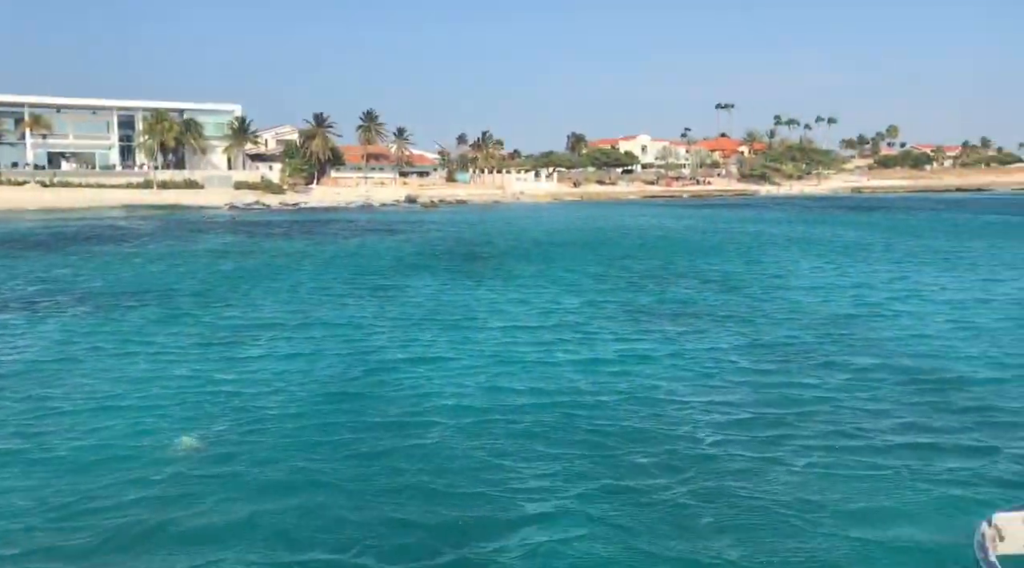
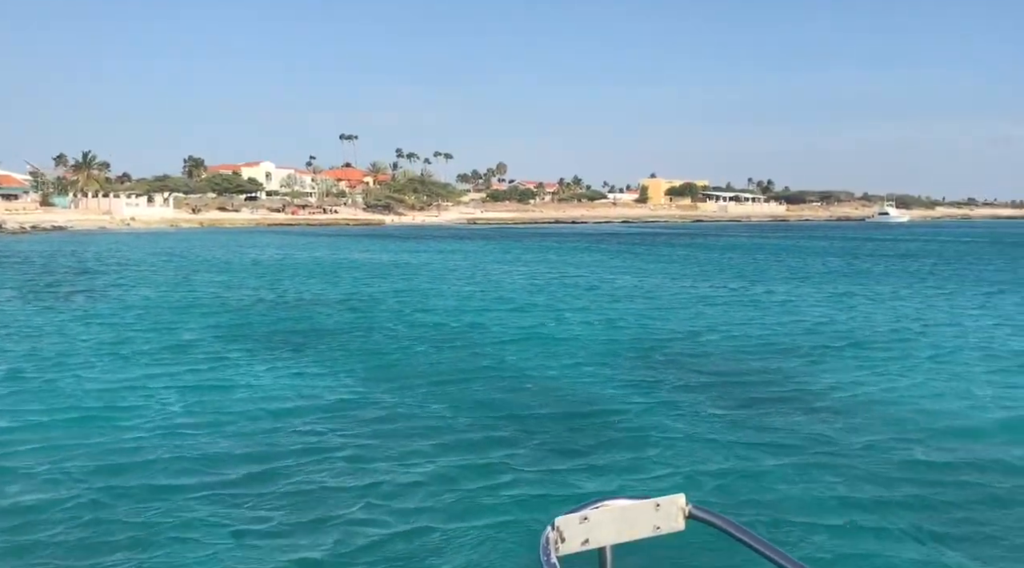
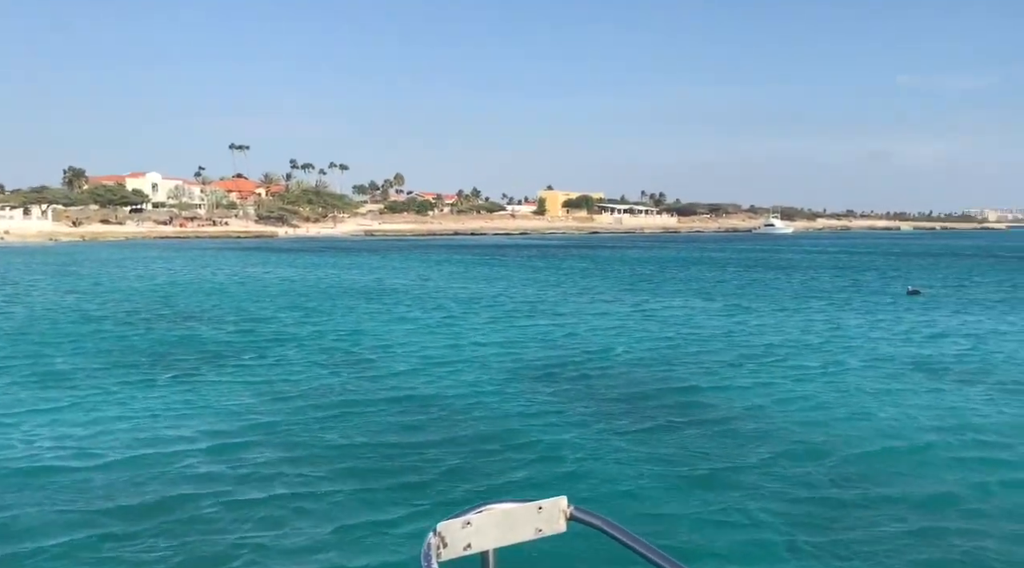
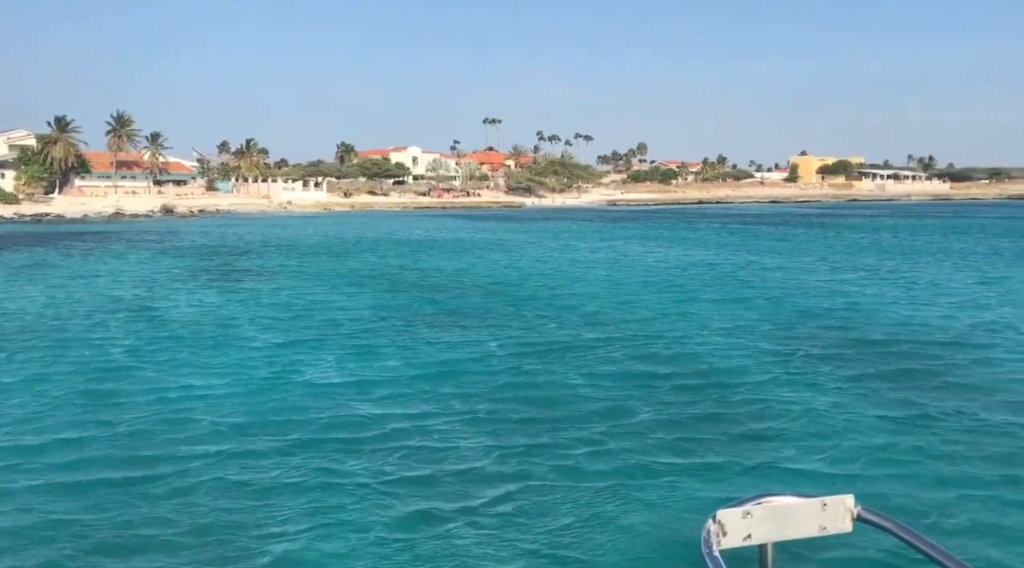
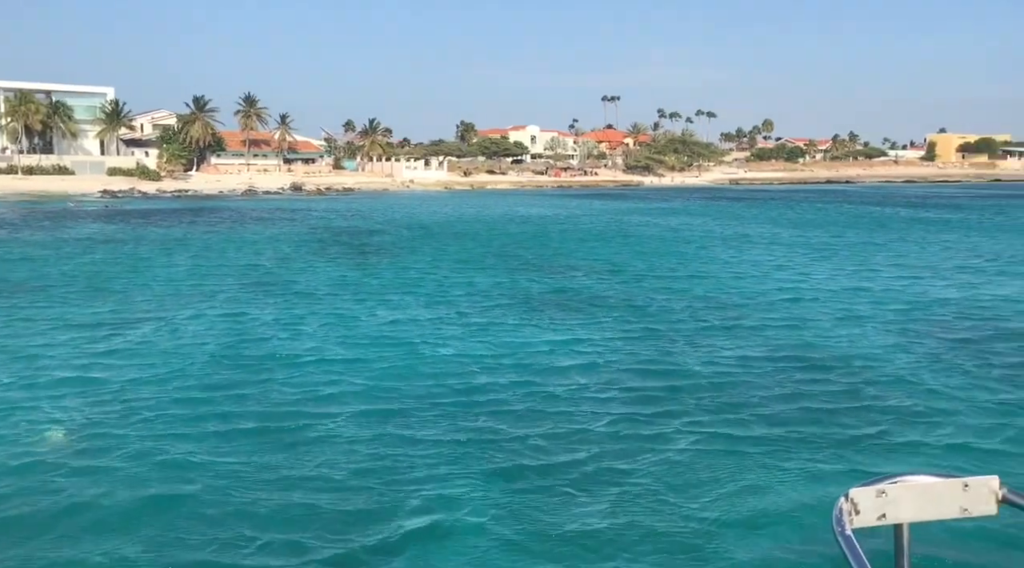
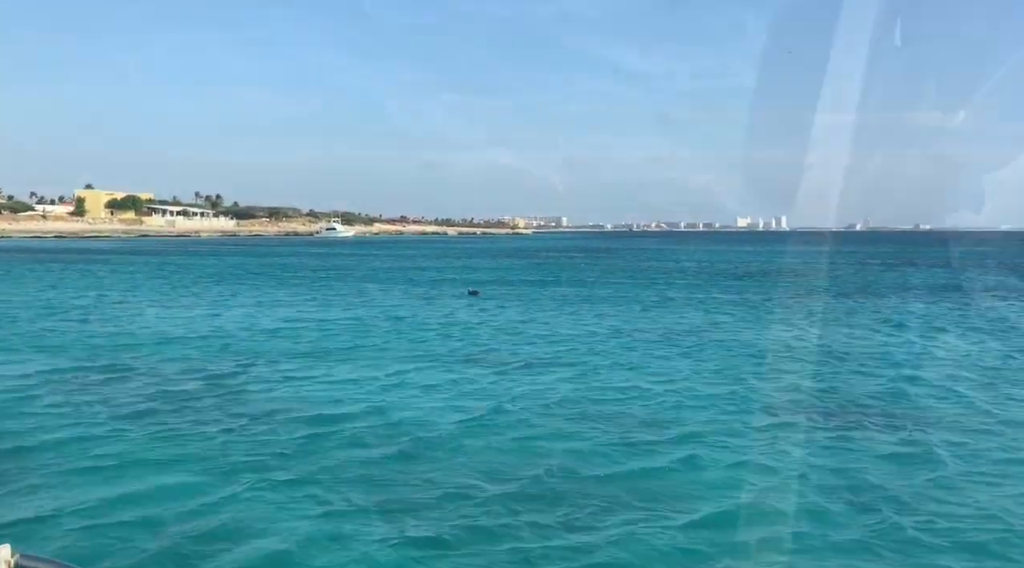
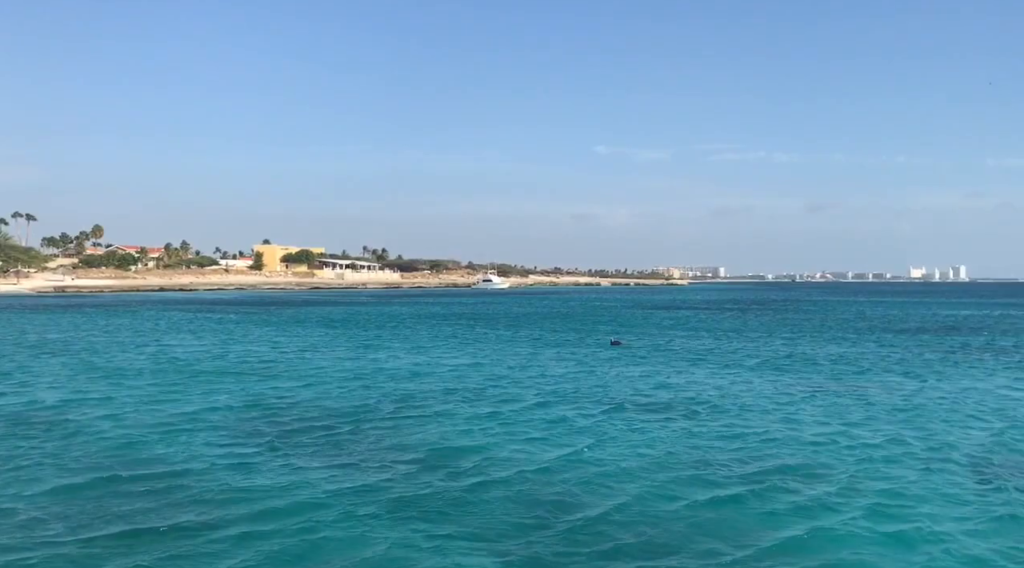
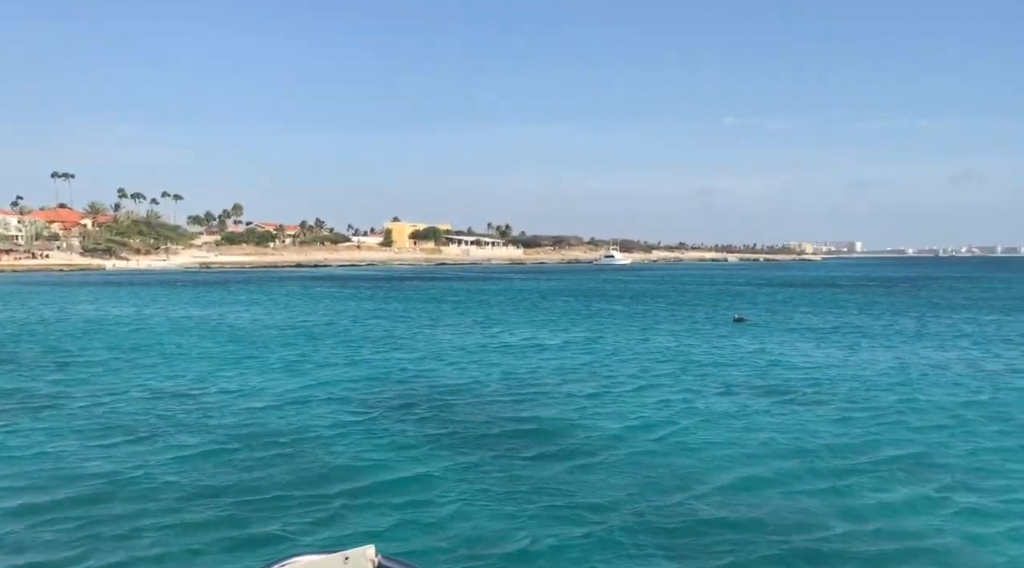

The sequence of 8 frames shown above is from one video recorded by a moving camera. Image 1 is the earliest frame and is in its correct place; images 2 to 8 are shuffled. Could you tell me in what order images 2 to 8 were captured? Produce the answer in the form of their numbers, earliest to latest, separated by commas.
5, 4, 2, 3, 8, 7, 6
